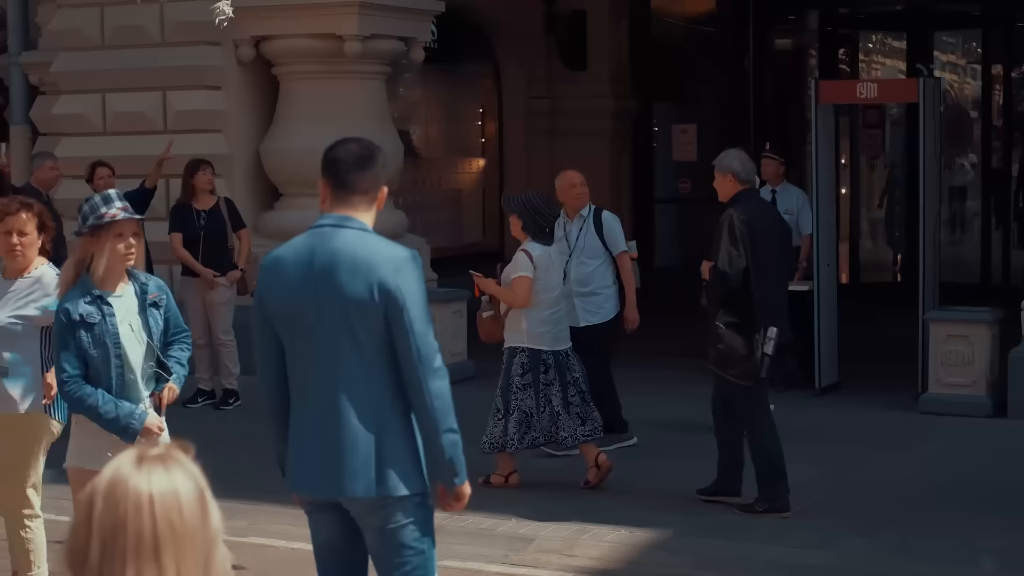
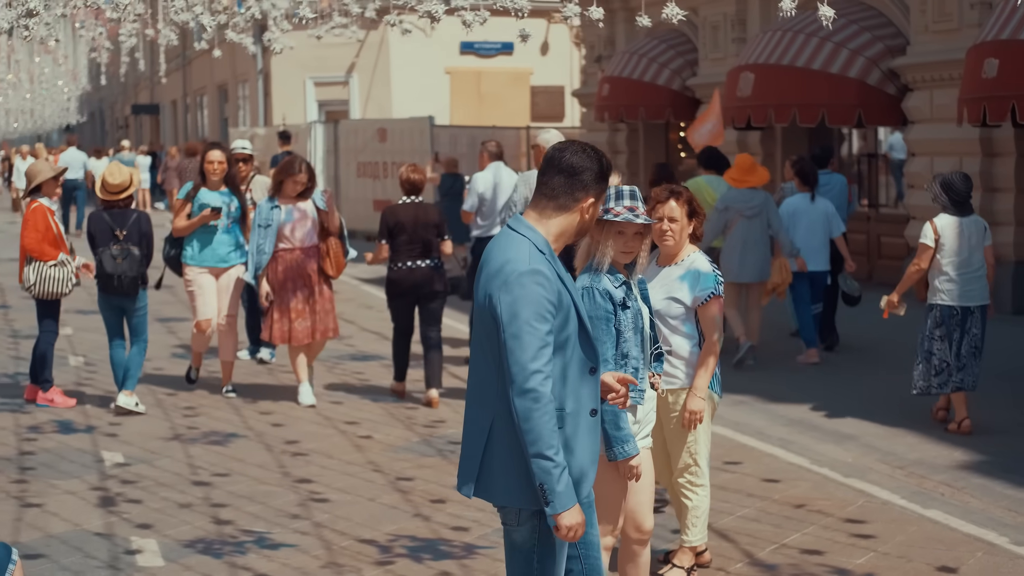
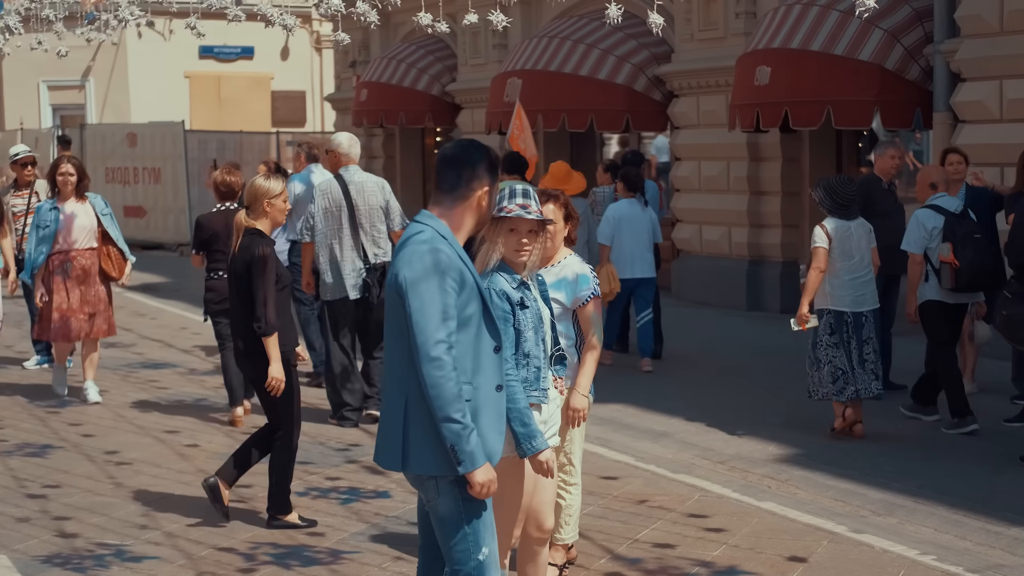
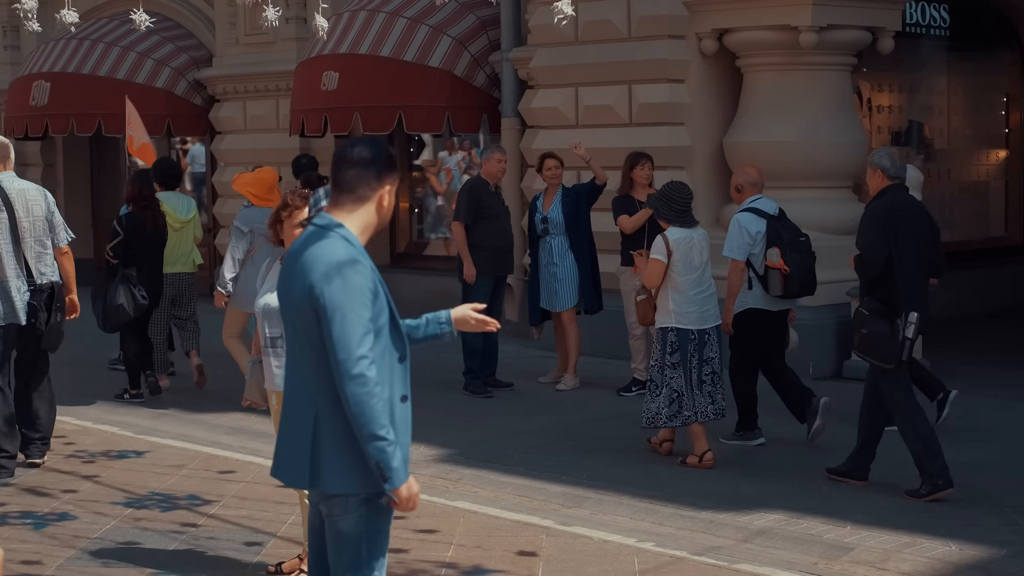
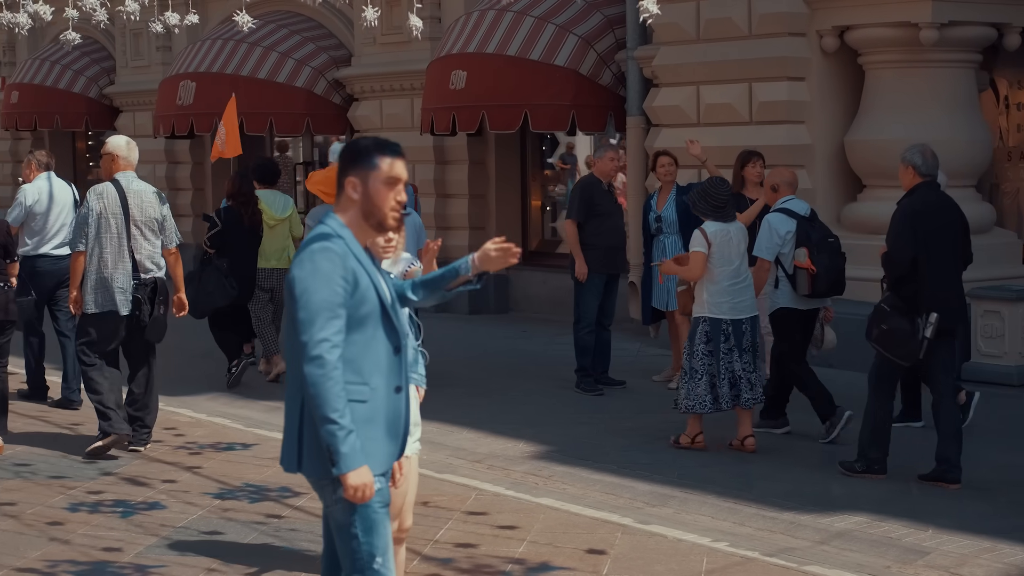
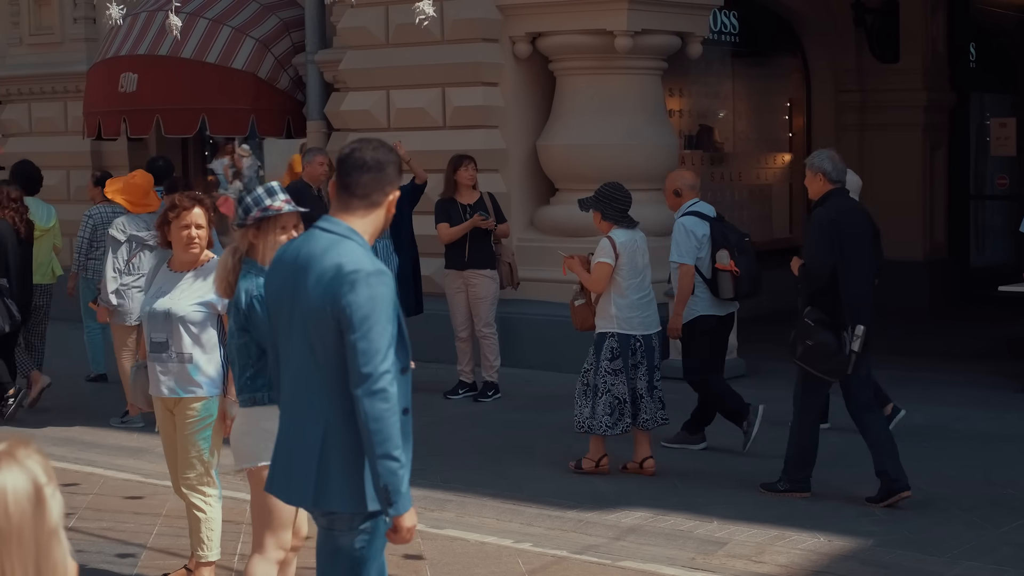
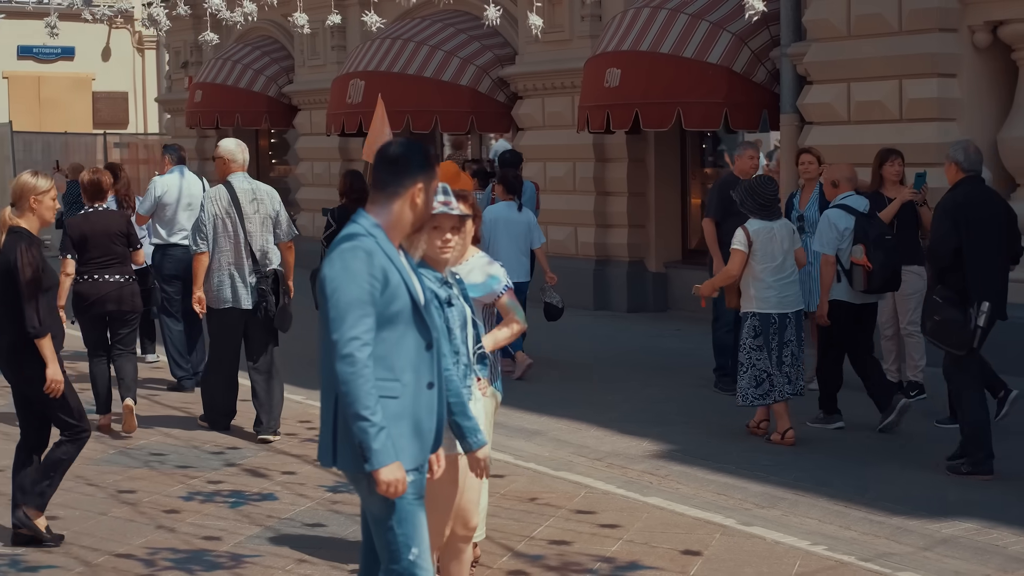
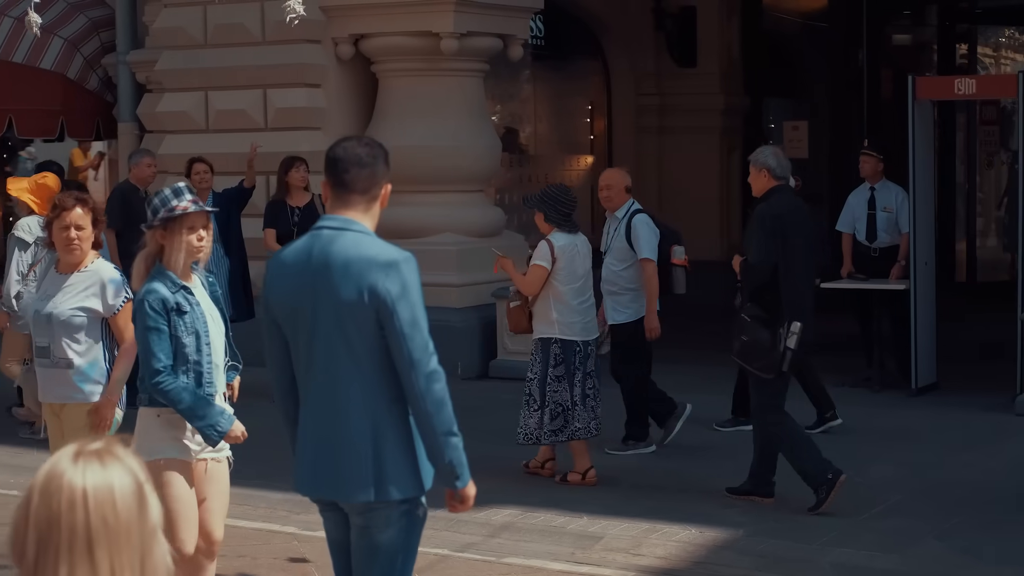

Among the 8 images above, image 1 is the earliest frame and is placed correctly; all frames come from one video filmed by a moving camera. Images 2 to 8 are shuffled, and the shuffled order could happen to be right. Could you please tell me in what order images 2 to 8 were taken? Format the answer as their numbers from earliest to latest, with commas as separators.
8, 6, 4, 5, 7, 3, 2
